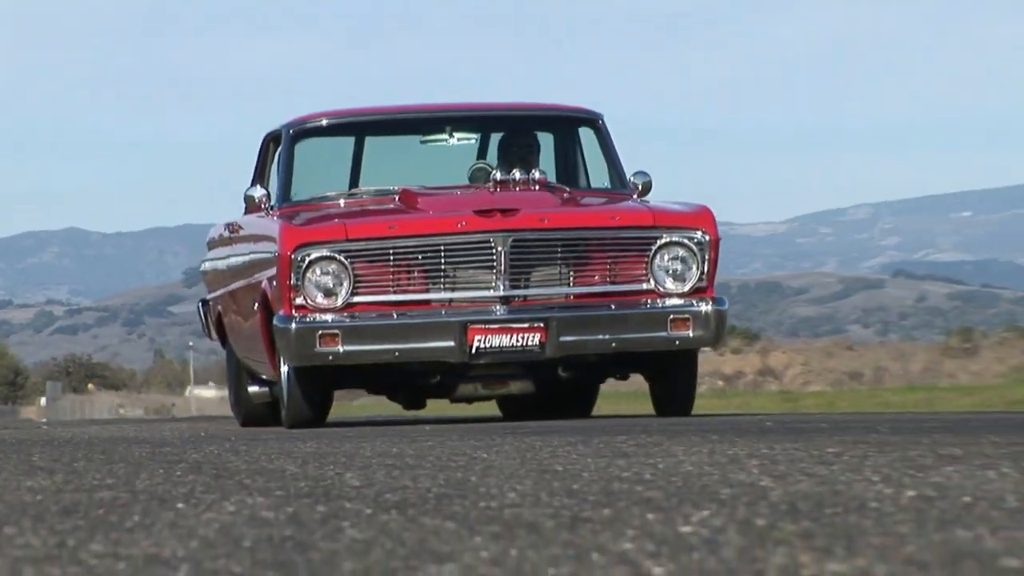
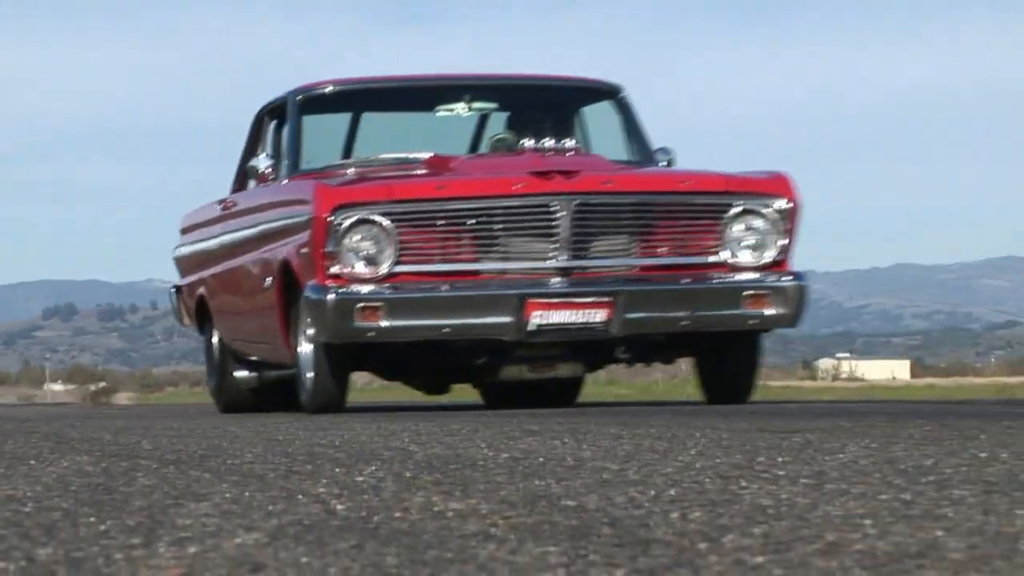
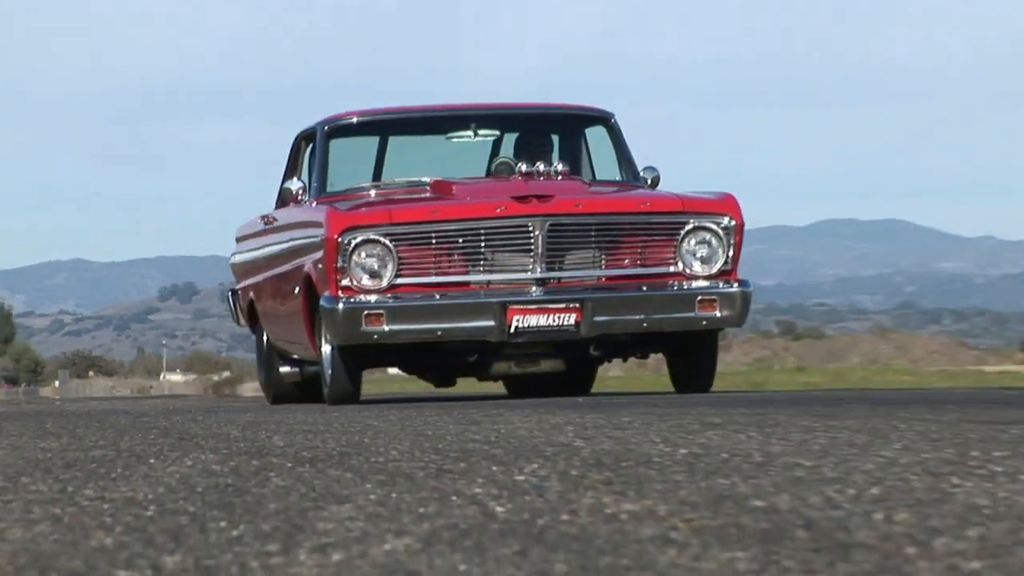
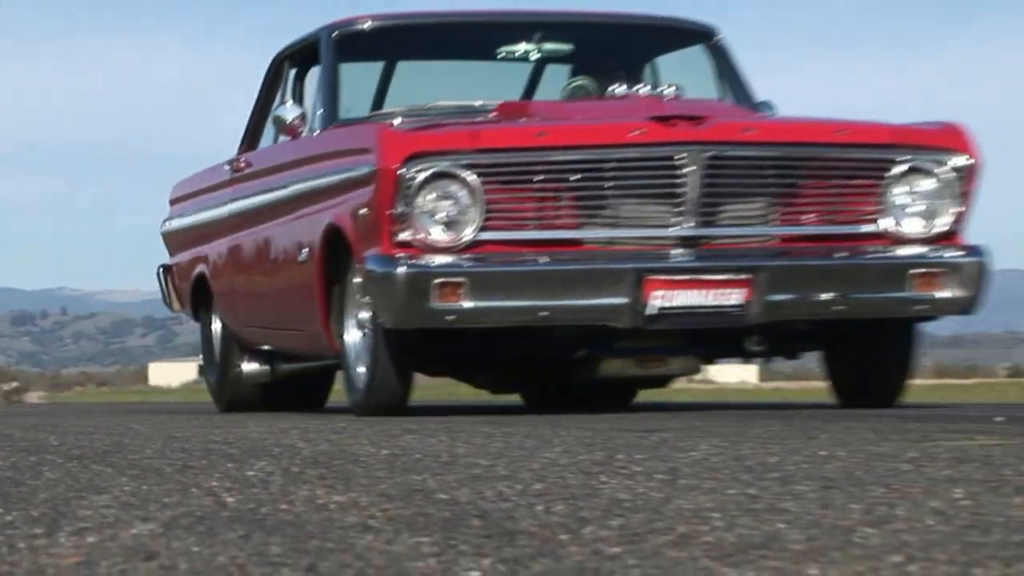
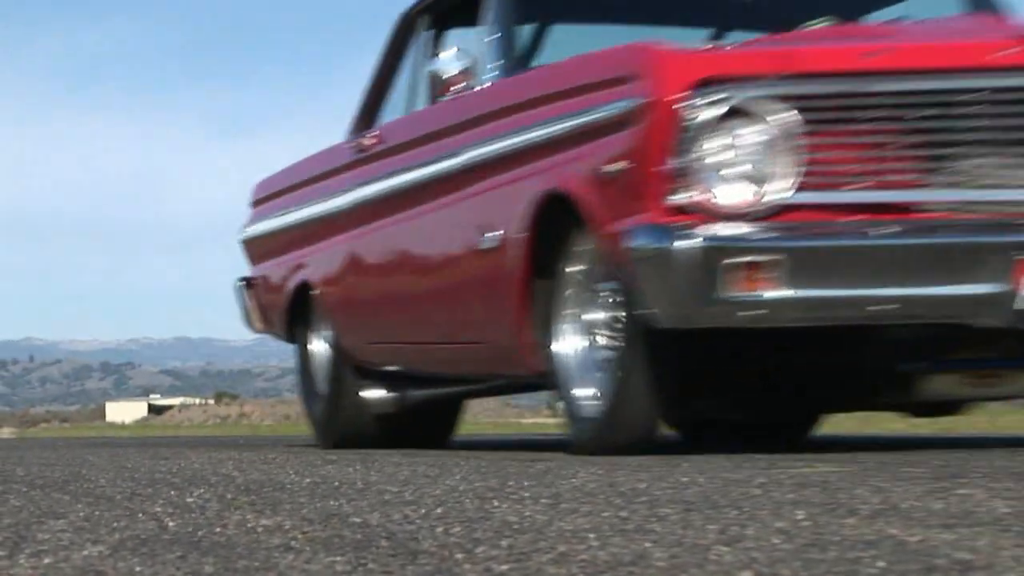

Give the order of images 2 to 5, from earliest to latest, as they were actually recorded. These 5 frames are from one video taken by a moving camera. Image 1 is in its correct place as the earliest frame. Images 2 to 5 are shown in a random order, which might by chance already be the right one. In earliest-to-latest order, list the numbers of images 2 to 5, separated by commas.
3, 2, 4, 5
